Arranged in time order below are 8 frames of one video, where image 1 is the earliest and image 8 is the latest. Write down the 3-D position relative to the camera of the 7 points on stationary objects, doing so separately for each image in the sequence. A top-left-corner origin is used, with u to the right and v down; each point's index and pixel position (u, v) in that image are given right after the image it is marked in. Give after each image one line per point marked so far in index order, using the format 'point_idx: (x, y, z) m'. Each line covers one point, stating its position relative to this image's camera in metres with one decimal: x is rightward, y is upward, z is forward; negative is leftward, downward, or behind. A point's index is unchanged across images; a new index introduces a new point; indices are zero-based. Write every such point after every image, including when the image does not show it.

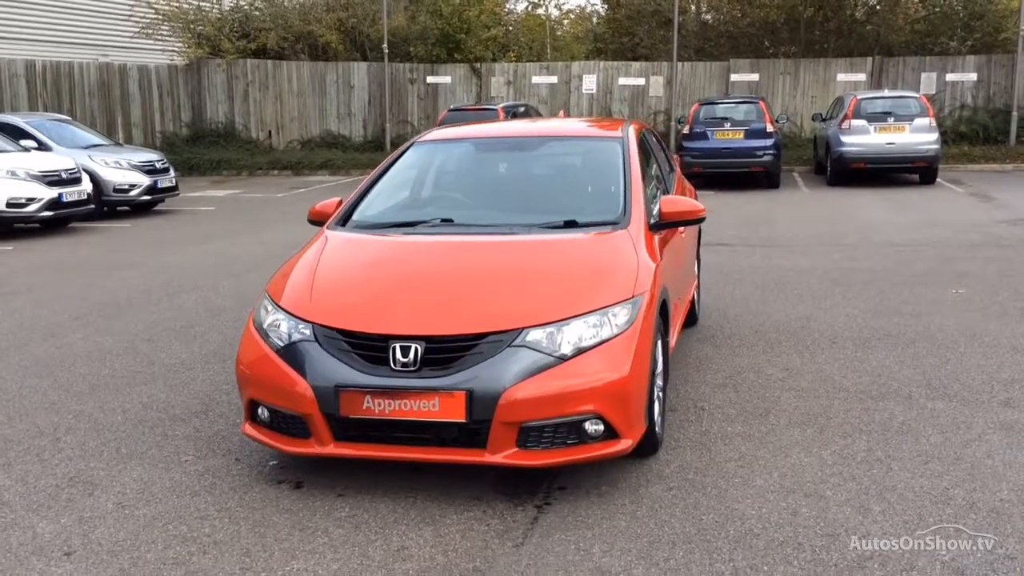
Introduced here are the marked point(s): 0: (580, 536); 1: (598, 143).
0: (+0.2, -0.9, +3.8) m
1: (+0.4, +0.8, +5.6) m
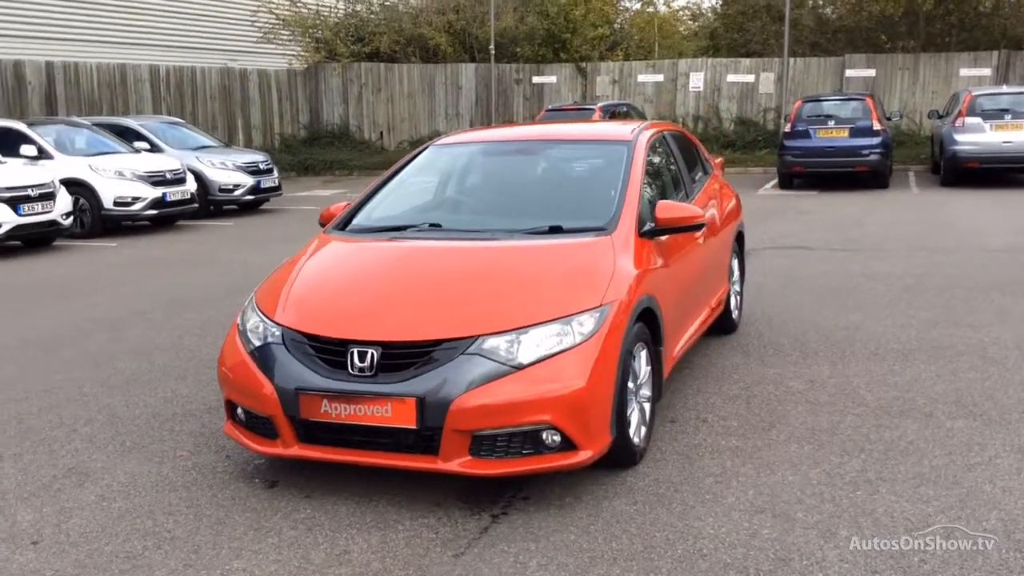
0: (0.0, -0.9, +3.8) m
1: (+0.5, +0.8, +5.5) m
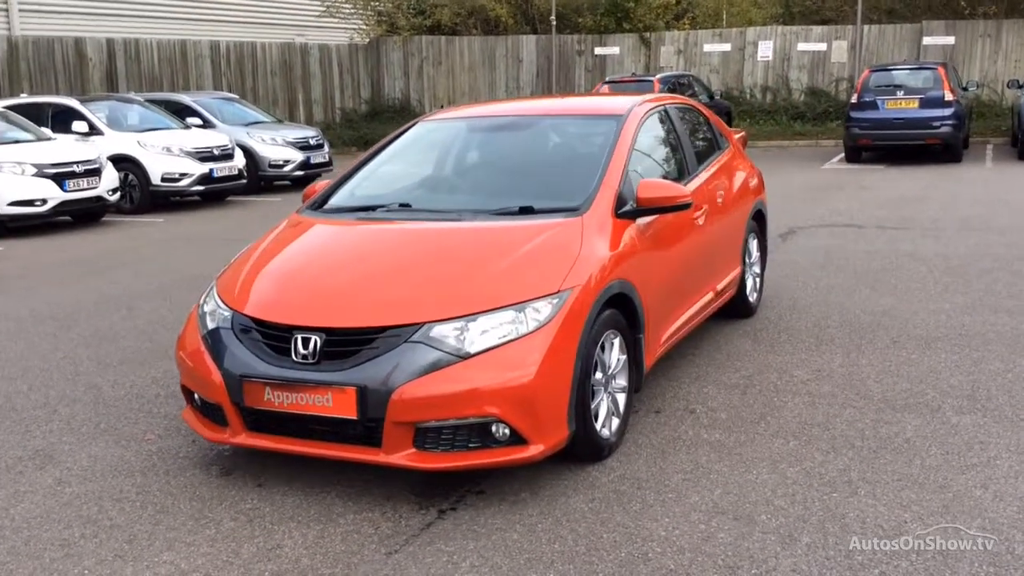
0: (-0.2, -0.9, +3.6) m
1: (+0.4, +0.8, +5.2) m
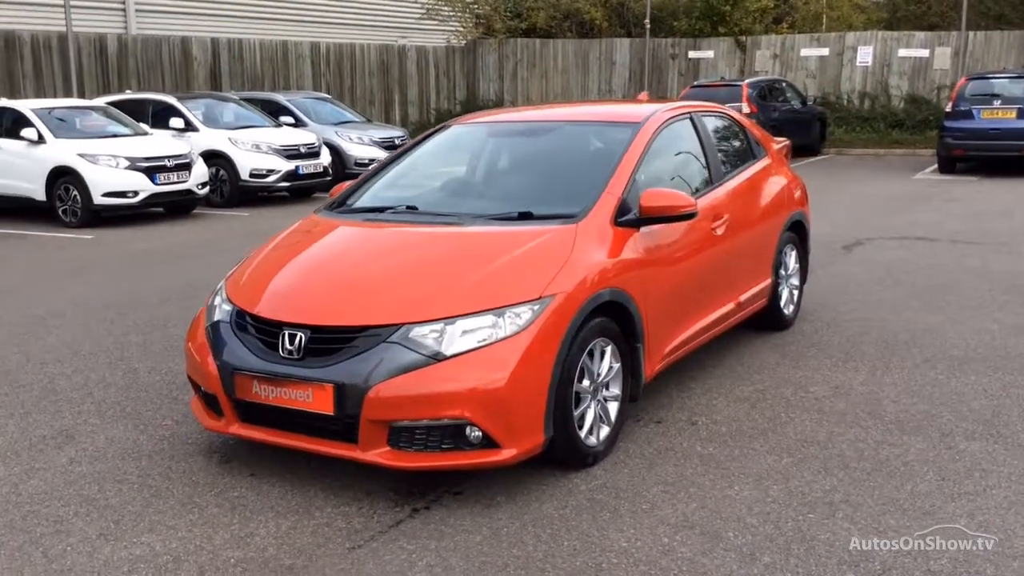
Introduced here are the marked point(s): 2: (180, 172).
0: (-0.3, -0.9, +3.6) m
1: (+0.5, +0.8, +5.2) m
2: (-4.0, +1.4, +12.8) m
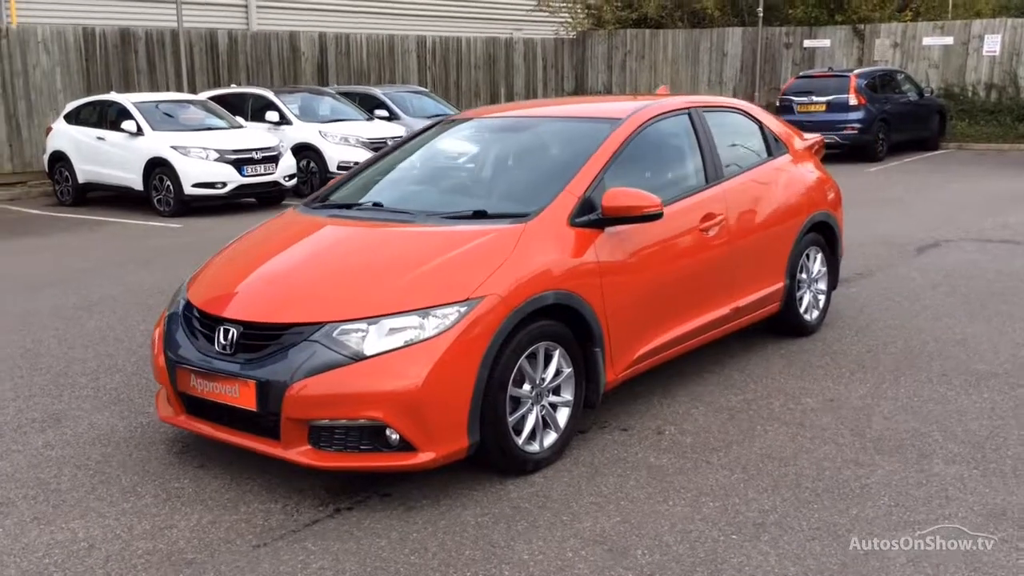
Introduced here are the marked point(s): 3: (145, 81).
0: (-0.6, -0.9, +3.6) m
1: (+0.4, +0.8, +5.1) m
2: (-3.1, +1.6, +13.2) m
3: (-5.7, +3.2, +16.3) m
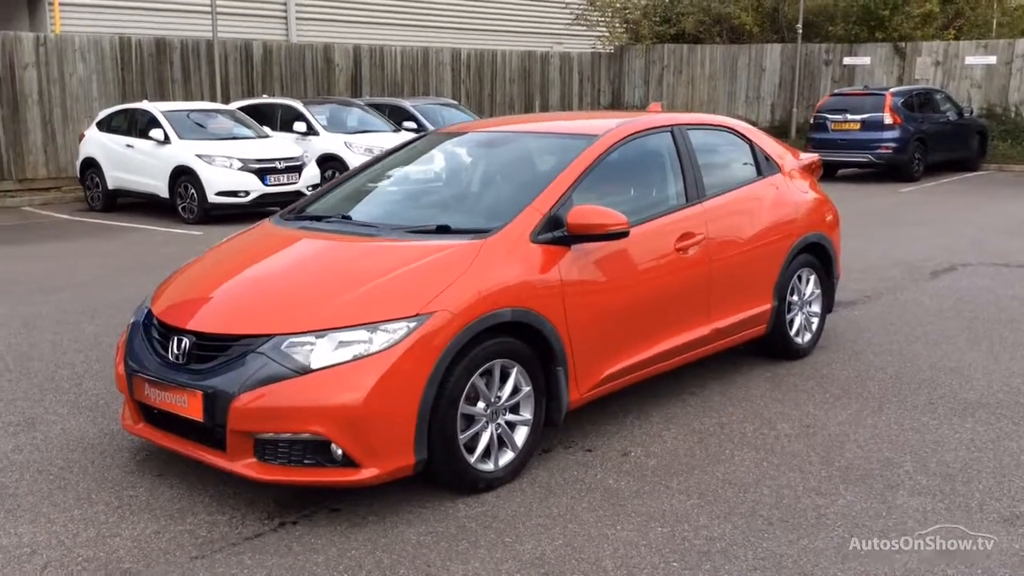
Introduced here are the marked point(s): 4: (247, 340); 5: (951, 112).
0: (-0.9, -0.9, +3.6) m
1: (+0.3, +0.7, +5.0) m
2: (-2.8, +1.4, +13.3) m
3: (-5.2, +3.1, +16.5) m
4: (-1.0, -0.2, +3.9) m
5: (+7.3, +2.9, +17.4) m
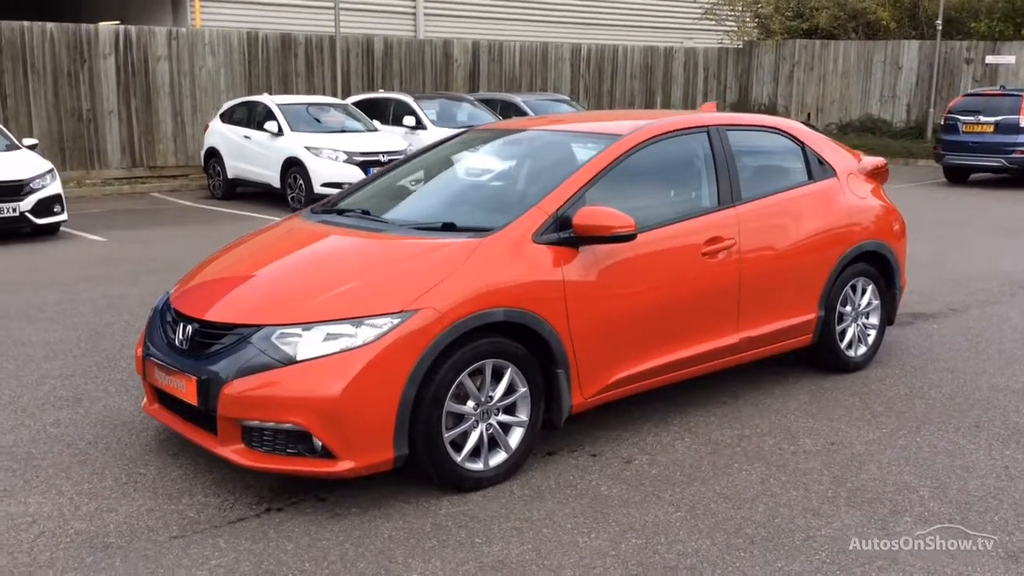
0: (-1.0, -0.9, +3.7) m
1: (+0.4, +0.7, +4.9) m
2: (-1.5, +1.6, +13.5) m
3: (-3.4, +3.3, +17.1) m
4: (-1.0, -0.2, +4.0) m
5: (+9.1, +2.7, +16.2) m
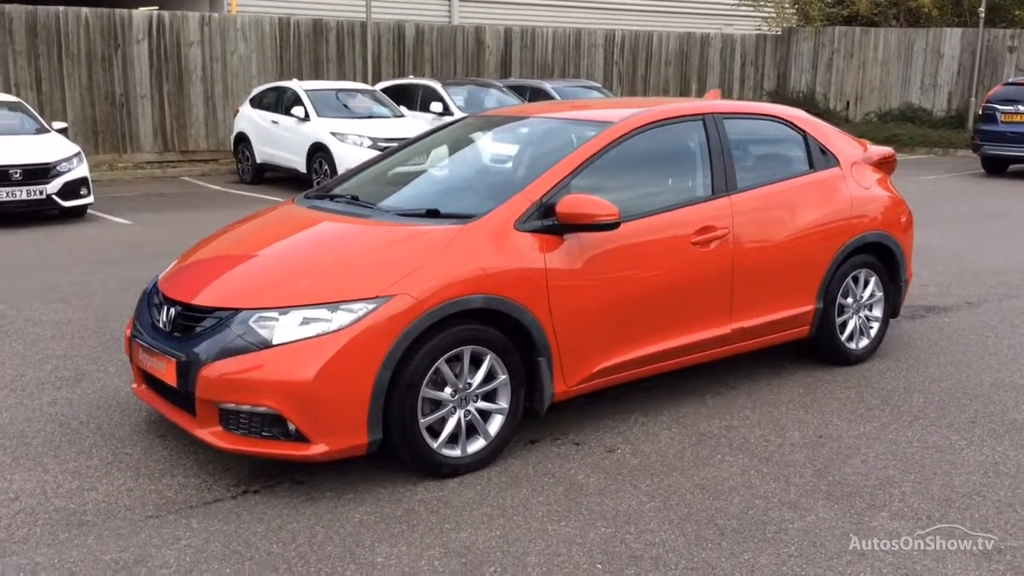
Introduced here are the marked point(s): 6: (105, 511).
0: (-1.1, -0.8, +3.7) m
1: (+0.4, +0.8, +4.9) m
2: (-1.2, +1.7, +13.6) m
3: (-2.9, +3.6, +17.1) m
4: (-1.1, -0.1, +4.0) m
5: (+9.5, +2.8, +15.8) m
6: (-1.5, -0.8, +3.9) m
